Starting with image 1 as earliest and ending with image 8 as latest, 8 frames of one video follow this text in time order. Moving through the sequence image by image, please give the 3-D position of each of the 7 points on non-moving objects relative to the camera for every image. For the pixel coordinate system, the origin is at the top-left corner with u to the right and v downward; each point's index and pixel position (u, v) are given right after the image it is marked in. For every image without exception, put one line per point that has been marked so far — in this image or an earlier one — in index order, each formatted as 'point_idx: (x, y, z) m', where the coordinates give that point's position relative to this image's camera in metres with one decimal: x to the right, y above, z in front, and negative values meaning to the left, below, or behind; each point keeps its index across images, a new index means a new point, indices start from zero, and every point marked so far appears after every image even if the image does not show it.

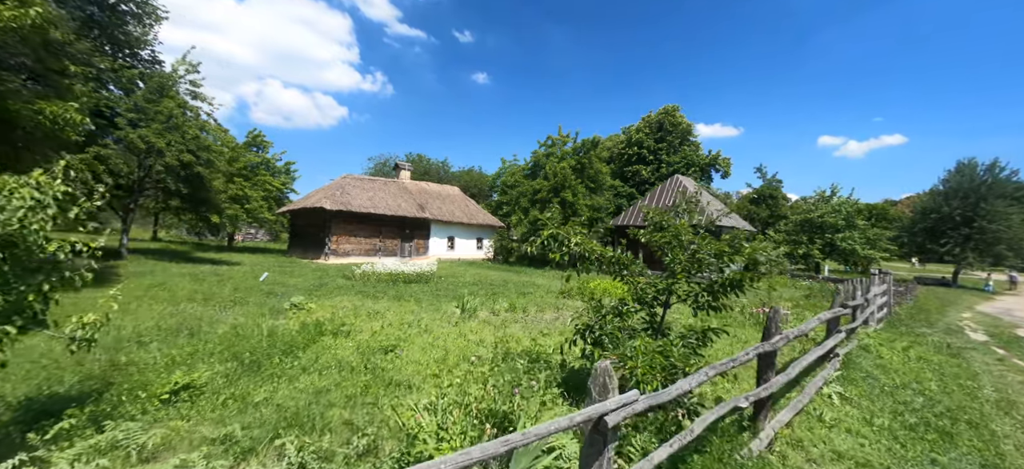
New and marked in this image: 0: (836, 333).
0: (+4.8, -1.4, +6.2) m
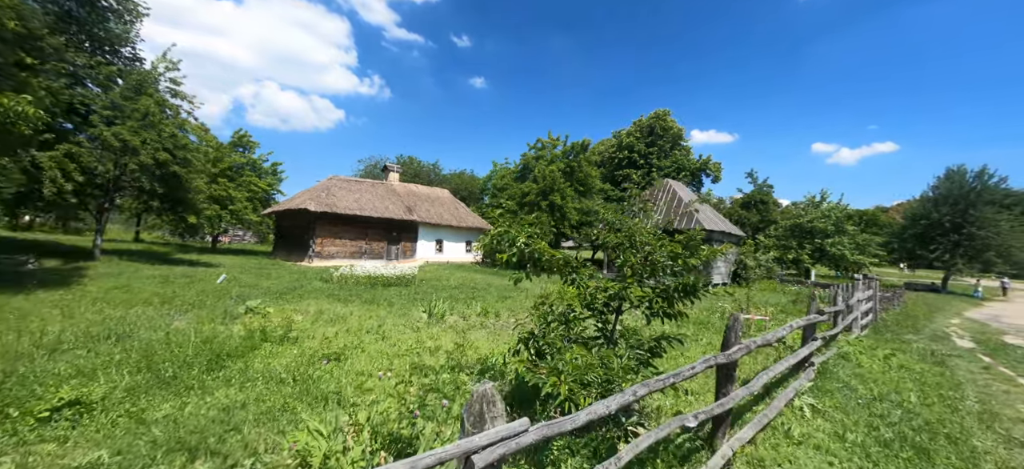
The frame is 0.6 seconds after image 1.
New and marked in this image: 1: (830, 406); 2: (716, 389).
0: (+4.2, -1.5, +5.9) m
1: (+3.8, -2.0, +5.0) m
2: (+1.8, -1.3, +3.6) m
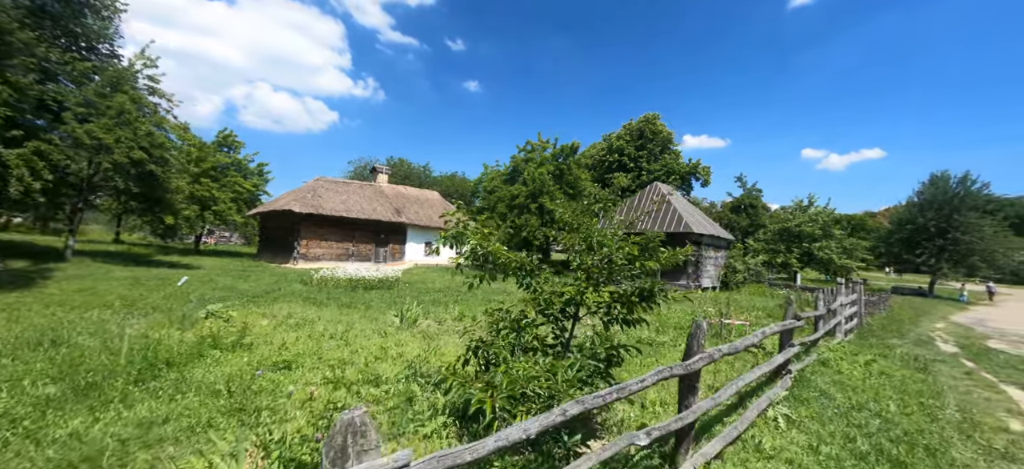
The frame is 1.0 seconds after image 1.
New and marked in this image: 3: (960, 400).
0: (+3.8, -1.5, +5.7) m
1: (+3.3, -2.1, +4.8) m
2: (+1.3, -1.3, +3.4) m
3: (+6.8, -2.5, +6.4) m
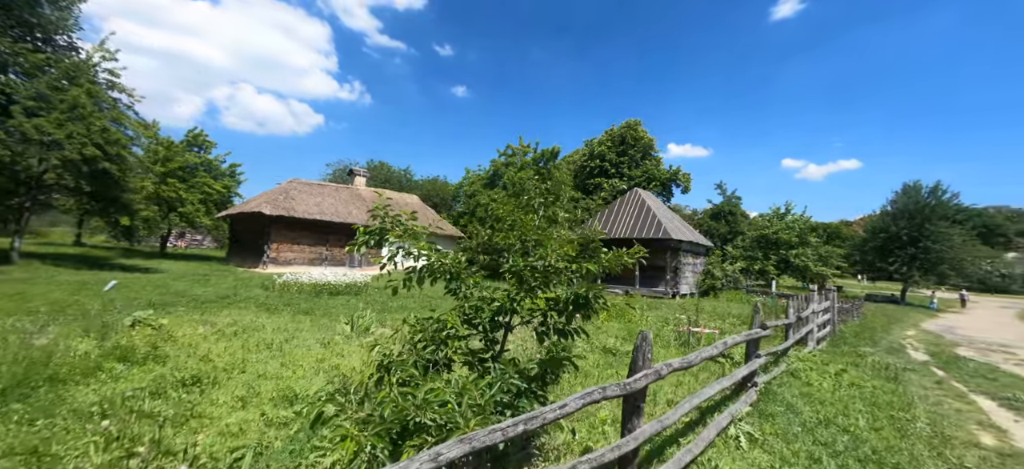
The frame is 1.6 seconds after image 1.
0: (+3.1, -1.6, +5.4) m
1: (+2.7, -2.1, +4.4) m
2: (+0.8, -1.3, +3.0) m
3: (+6.1, -2.6, +6.2) m
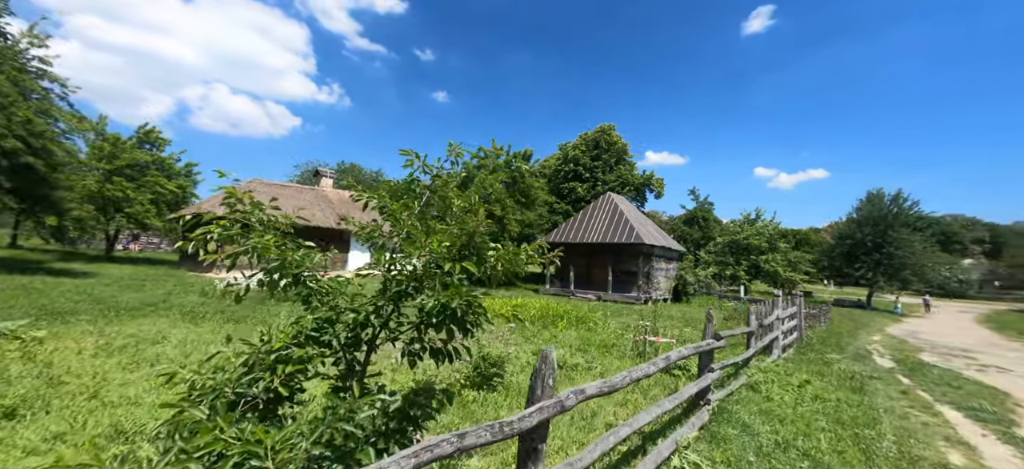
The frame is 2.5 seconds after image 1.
0: (+2.3, -1.6, +4.9) m
1: (+1.9, -2.1, +3.8) m
2: (0.0, -1.3, +2.3) m
3: (+5.2, -2.6, +5.7) m
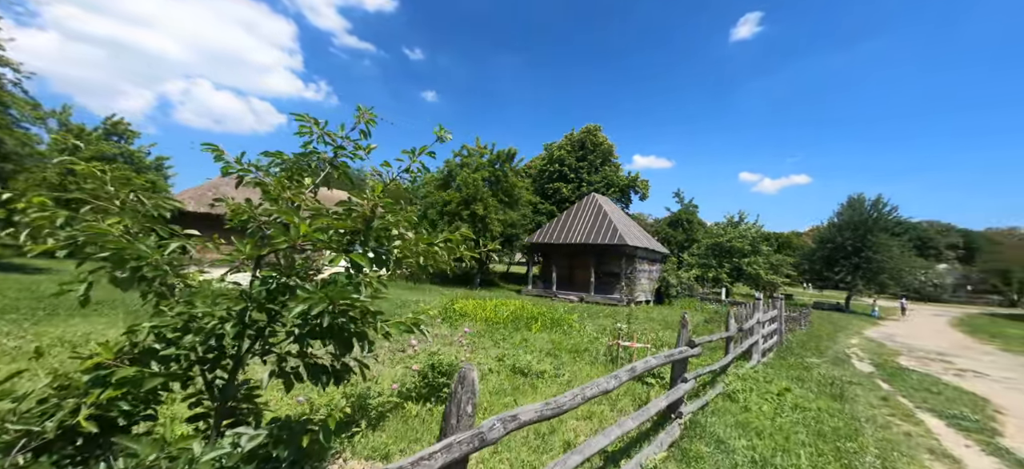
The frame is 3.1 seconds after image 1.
0: (+1.8, -1.5, +4.5) m
1: (+1.4, -2.0, +3.4) m
2: (-0.4, -1.2, +1.9) m
3: (+4.7, -2.6, +5.4) m
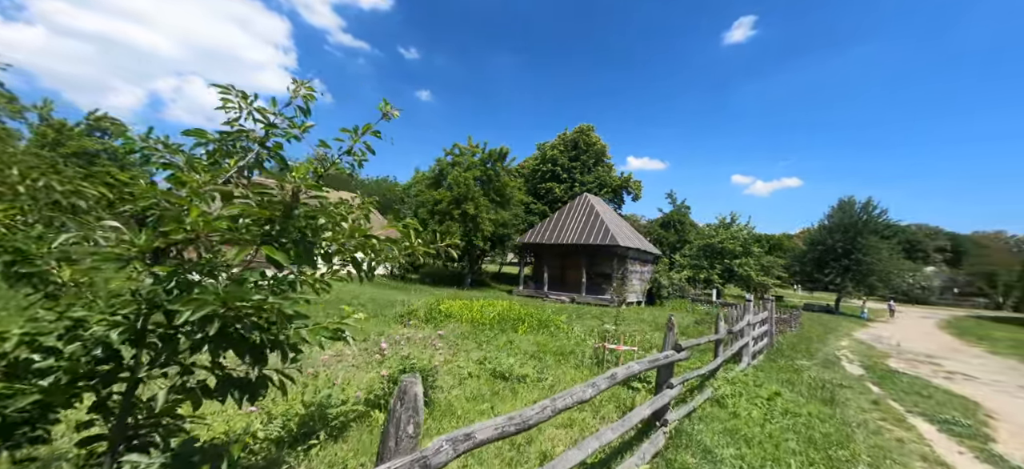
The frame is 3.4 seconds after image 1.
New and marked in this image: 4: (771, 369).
0: (+1.6, -1.5, +4.2) m
1: (+1.2, -2.0, +3.2) m
2: (-0.5, -1.2, +1.6) m
3: (+4.5, -2.6, +5.2) m
4: (+5.6, -2.9, +9.1) m
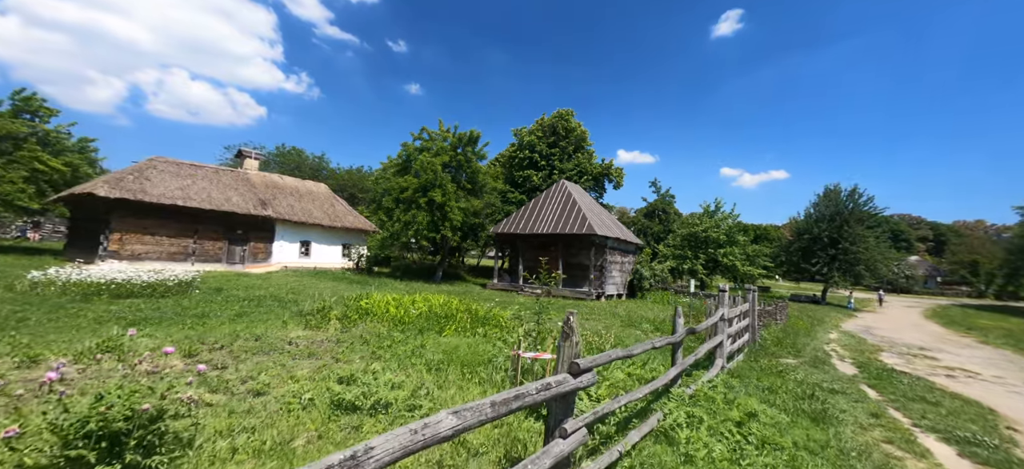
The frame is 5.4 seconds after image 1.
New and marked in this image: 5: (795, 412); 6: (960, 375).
0: (+0.3, -1.2, +2.6) m
1: (0.0, -1.7, +1.6) m
2: (-1.7, -0.9, -0.1) m
3: (+3.2, -2.3, +3.7) m
4: (+4.2, -2.5, +7.5) m
5: (+3.8, -2.4, +5.6) m
6: (+11.4, -3.6, +10.7) m
